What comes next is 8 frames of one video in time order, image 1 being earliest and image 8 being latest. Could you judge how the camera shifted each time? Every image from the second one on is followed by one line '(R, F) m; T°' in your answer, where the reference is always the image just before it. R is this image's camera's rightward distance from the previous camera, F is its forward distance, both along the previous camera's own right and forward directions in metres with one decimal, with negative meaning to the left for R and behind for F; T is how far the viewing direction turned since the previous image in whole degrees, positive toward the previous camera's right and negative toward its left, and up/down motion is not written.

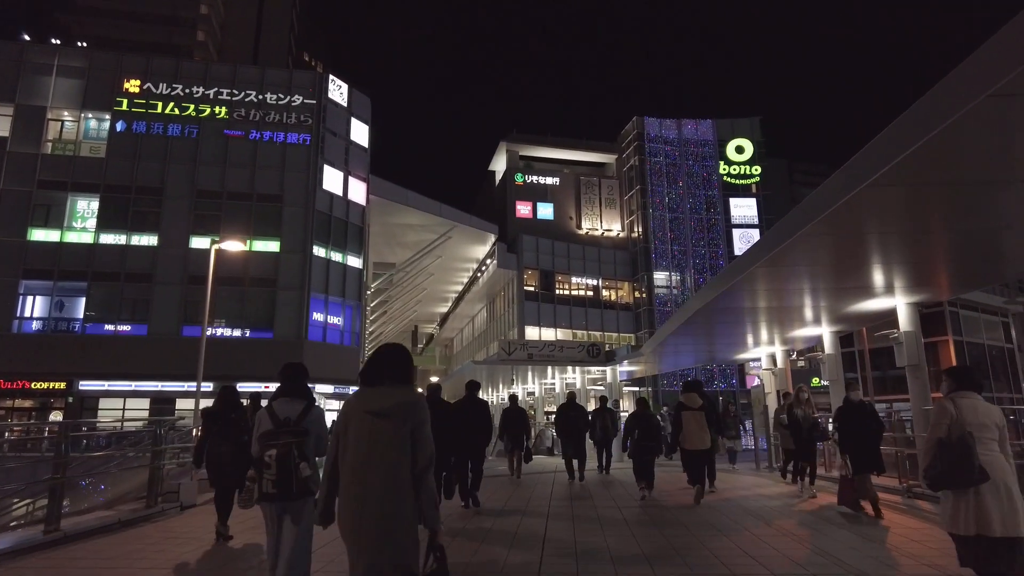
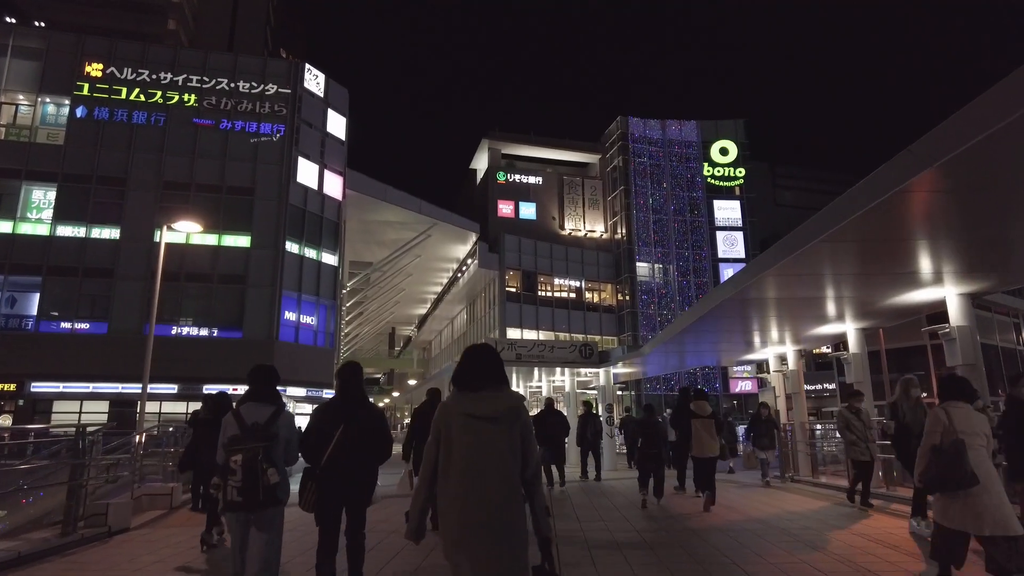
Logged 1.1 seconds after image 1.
(-0.2, +1.0) m; +2°
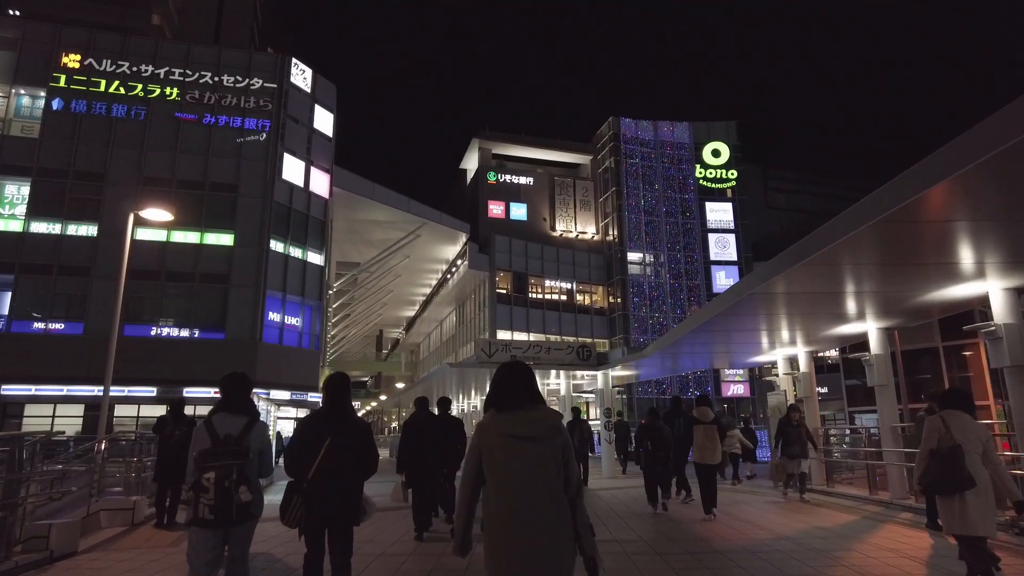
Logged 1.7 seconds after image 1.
(-0.1, +0.6) m; +1°
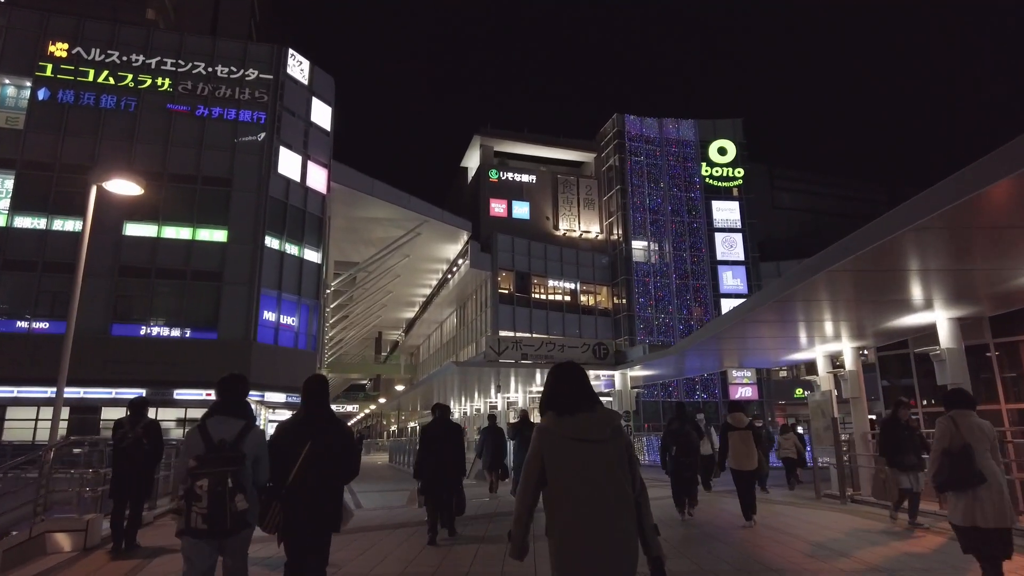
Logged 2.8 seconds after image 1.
(-0.2, +1.0) m; 0°
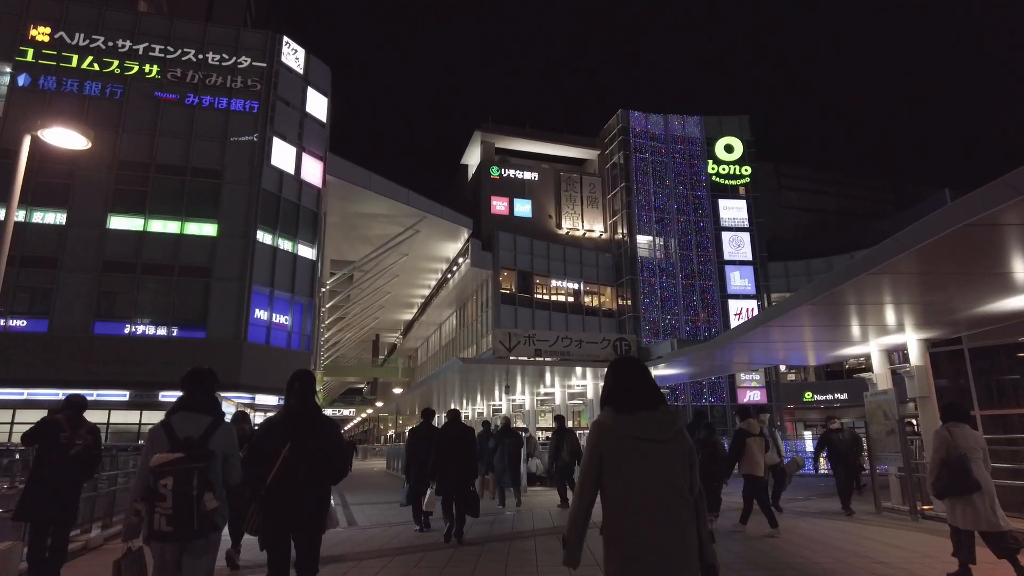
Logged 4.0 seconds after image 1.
(-0.2, +1.2) m; 0°
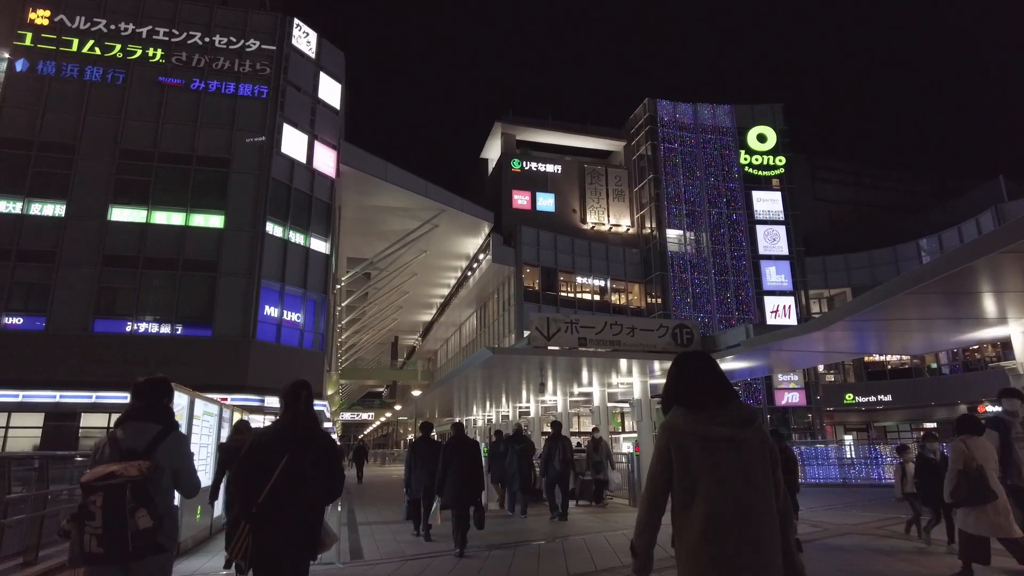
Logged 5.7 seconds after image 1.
(-0.3, +1.7) m; -2°
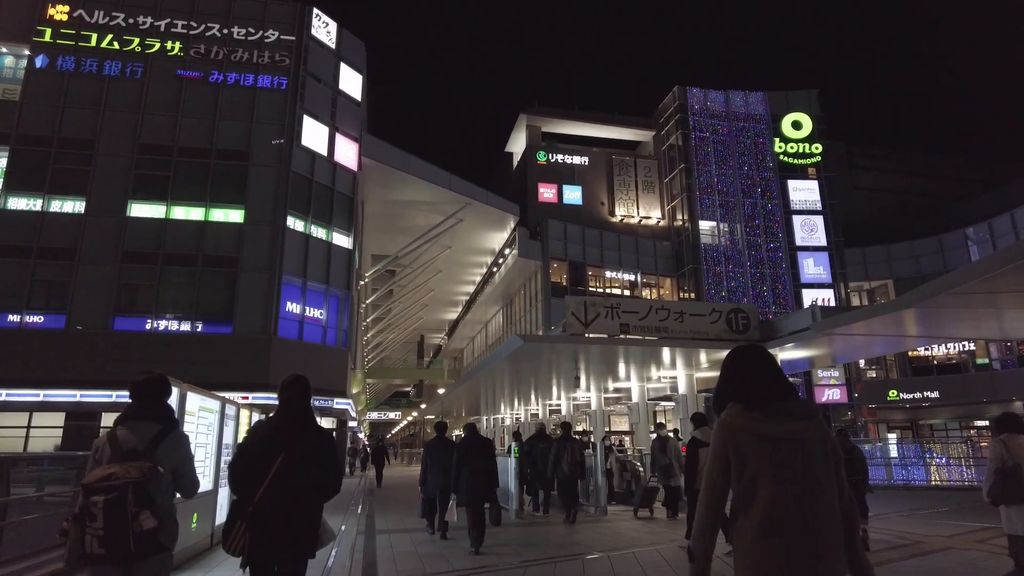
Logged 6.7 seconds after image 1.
(-0.1, +0.9) m; -2°
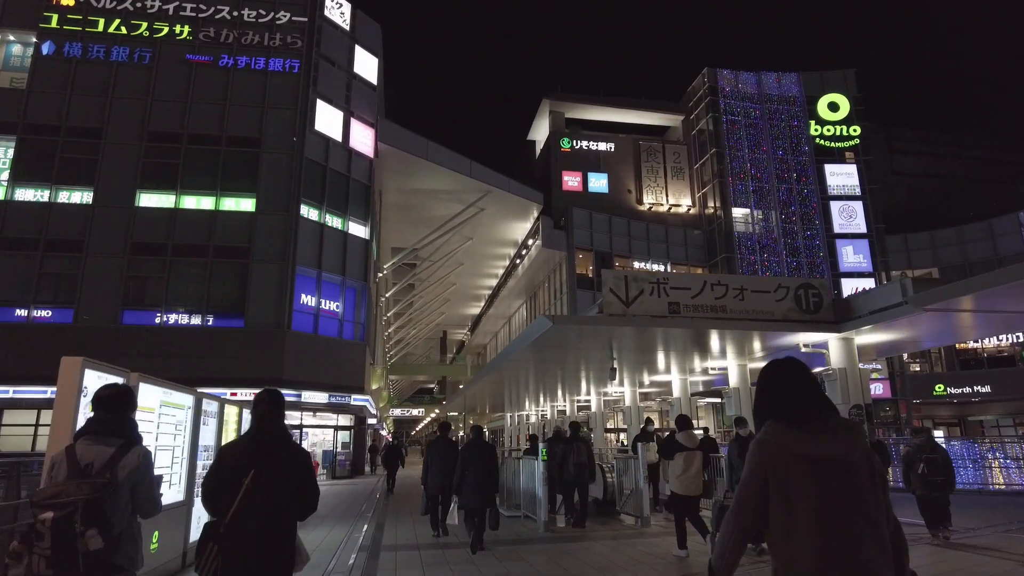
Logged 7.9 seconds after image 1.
(0.0, +1.2) m; -2°
